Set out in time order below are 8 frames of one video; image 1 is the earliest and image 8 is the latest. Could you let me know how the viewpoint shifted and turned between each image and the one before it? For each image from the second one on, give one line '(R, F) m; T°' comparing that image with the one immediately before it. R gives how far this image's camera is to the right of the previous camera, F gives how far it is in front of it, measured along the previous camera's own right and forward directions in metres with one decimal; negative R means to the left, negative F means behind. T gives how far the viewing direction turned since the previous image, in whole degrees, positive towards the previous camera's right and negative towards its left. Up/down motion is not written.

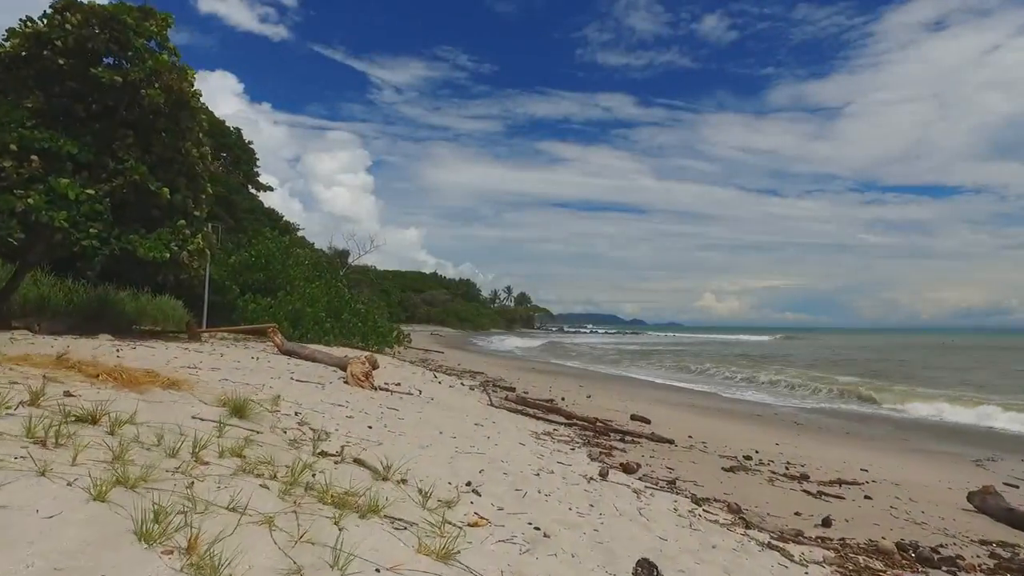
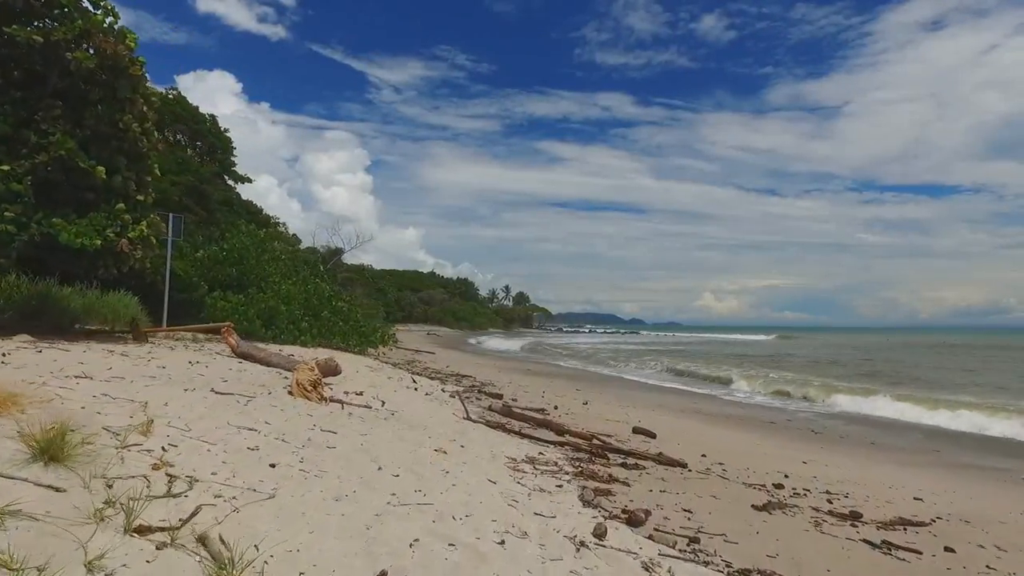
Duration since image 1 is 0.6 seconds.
(+0.2, +1.0) m; 0°
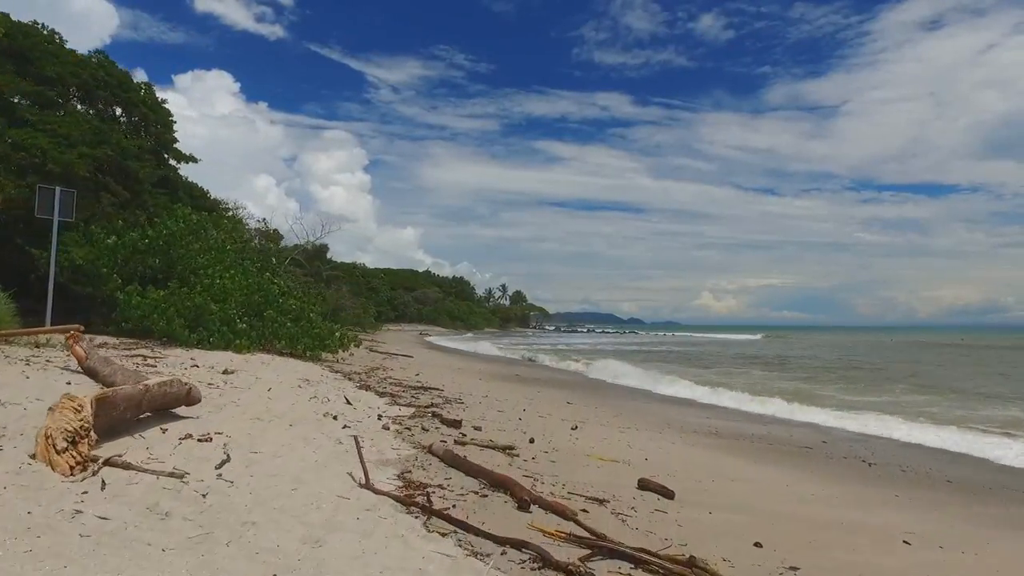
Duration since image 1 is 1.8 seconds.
(+0.4, +2.1) m; 0°
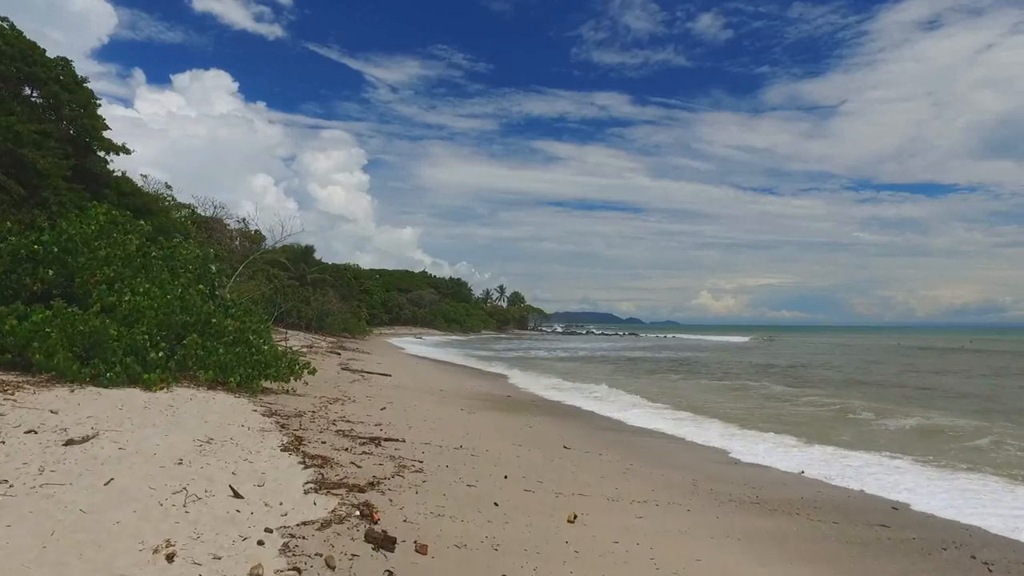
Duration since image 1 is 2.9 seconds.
(+0.2, +2.2) m; 0°
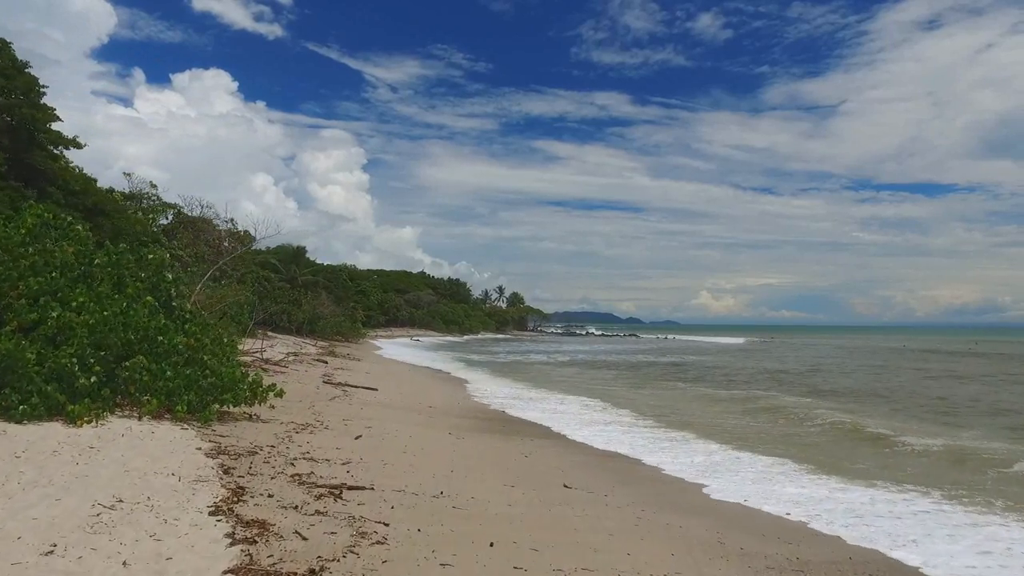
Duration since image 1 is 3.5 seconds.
(+0.1, +1.3) m; 0°
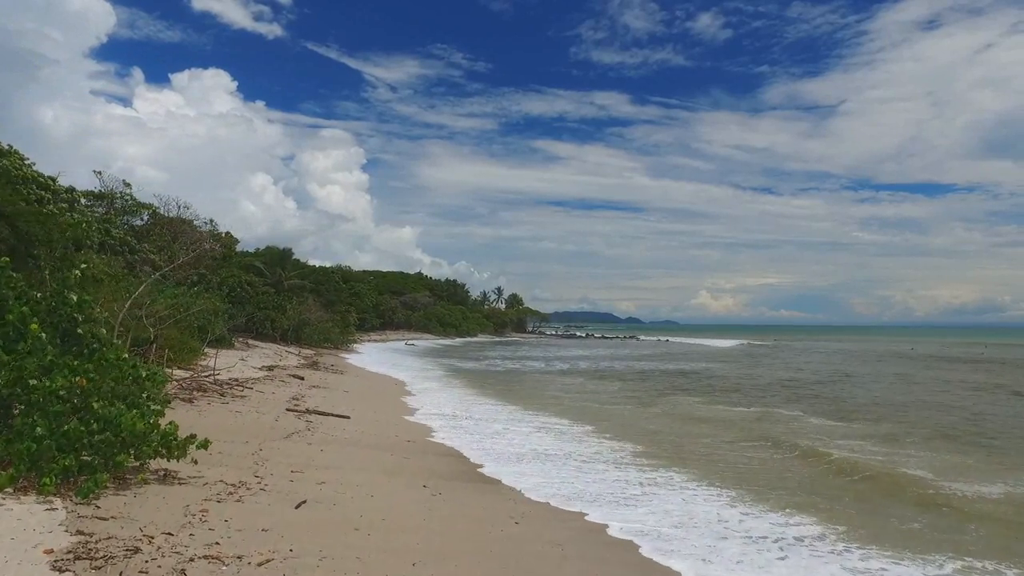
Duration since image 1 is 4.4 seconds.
(+0.2, +2.1) m; 0°
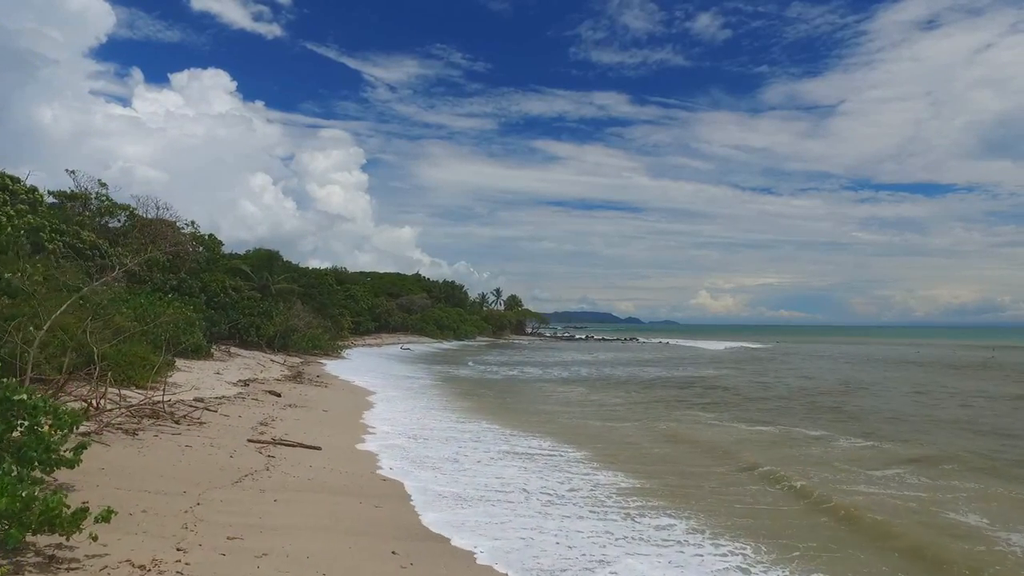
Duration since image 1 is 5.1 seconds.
(+0.1, +1.7) m; 0°
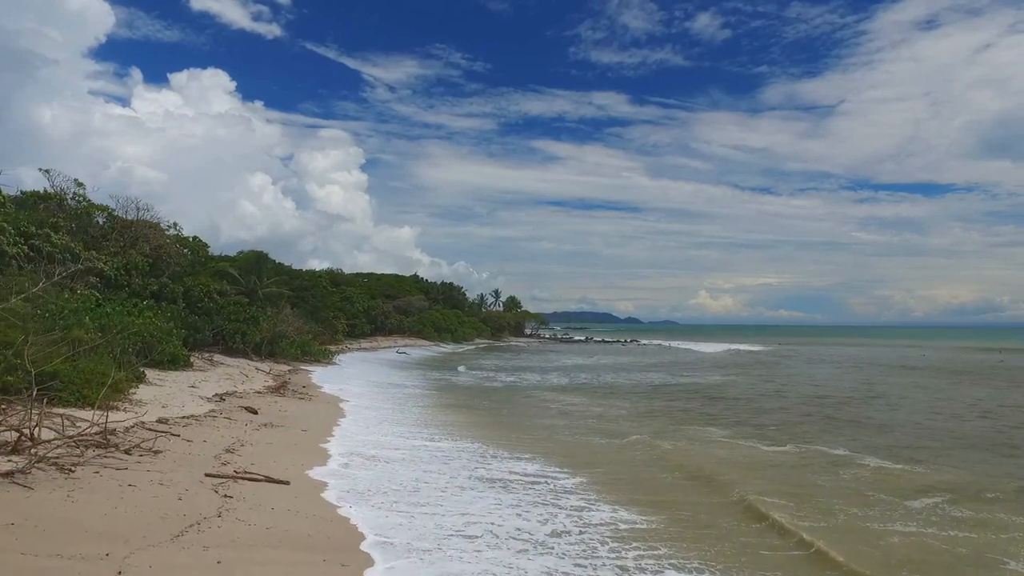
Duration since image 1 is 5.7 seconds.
(+0.1, +1.5) m; 0°
